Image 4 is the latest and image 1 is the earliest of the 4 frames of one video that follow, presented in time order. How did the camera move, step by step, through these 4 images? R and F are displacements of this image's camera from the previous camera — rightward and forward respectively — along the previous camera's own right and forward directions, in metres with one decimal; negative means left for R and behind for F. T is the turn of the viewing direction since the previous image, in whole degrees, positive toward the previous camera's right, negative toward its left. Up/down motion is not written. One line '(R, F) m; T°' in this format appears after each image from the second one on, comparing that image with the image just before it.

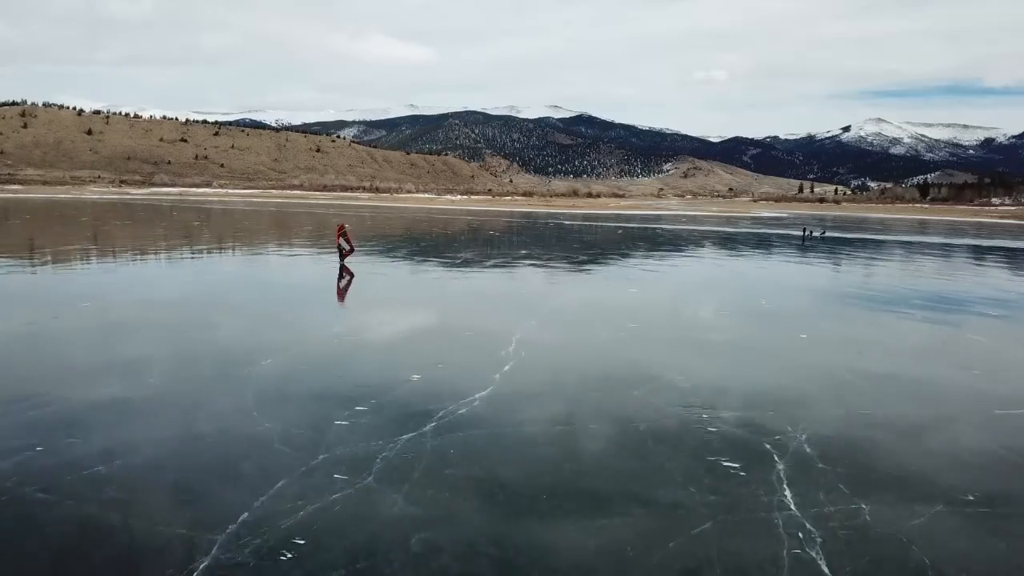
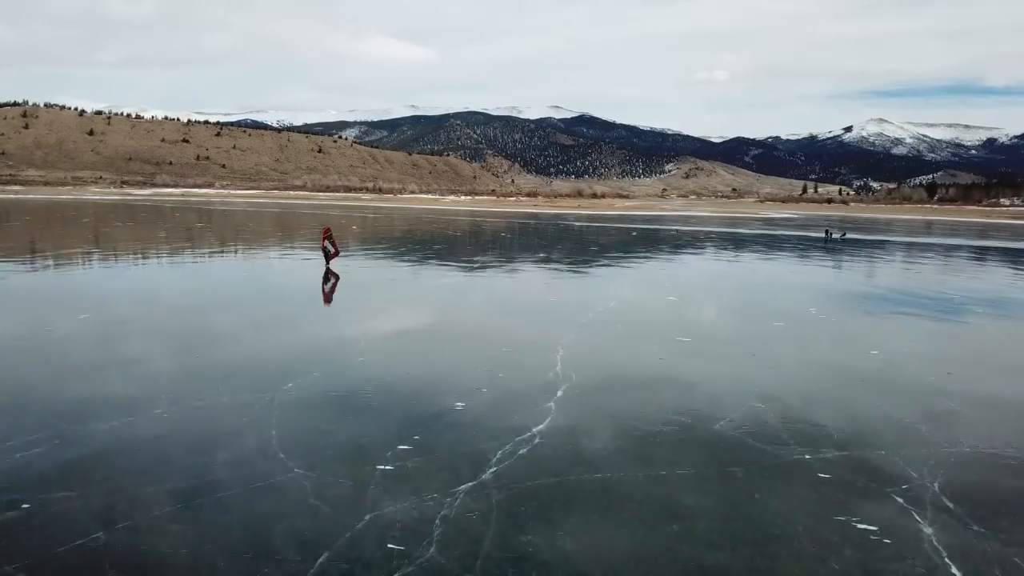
(-0.2, +0.4) m; 0°
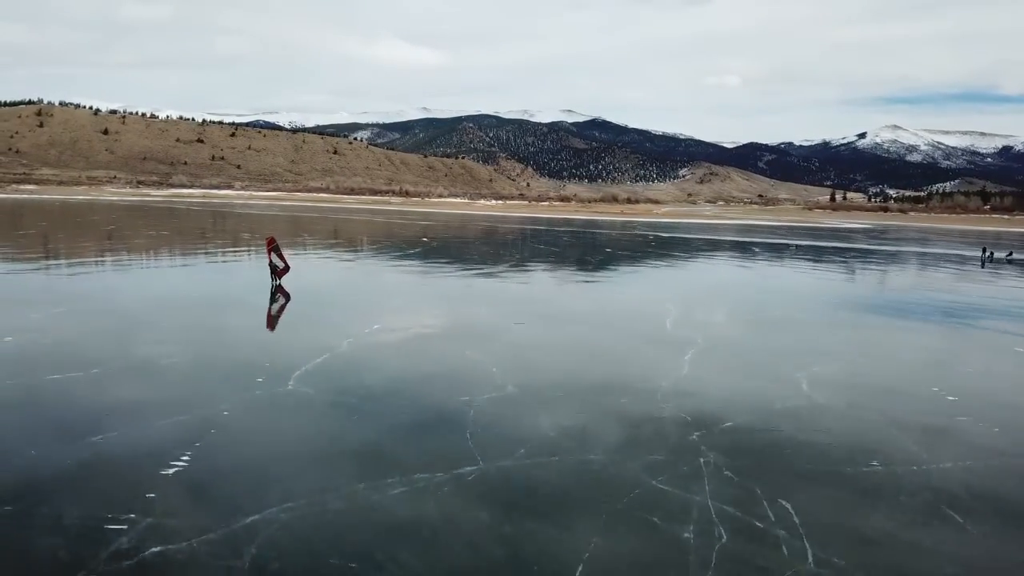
(-1.5, +2.1) m; -1°
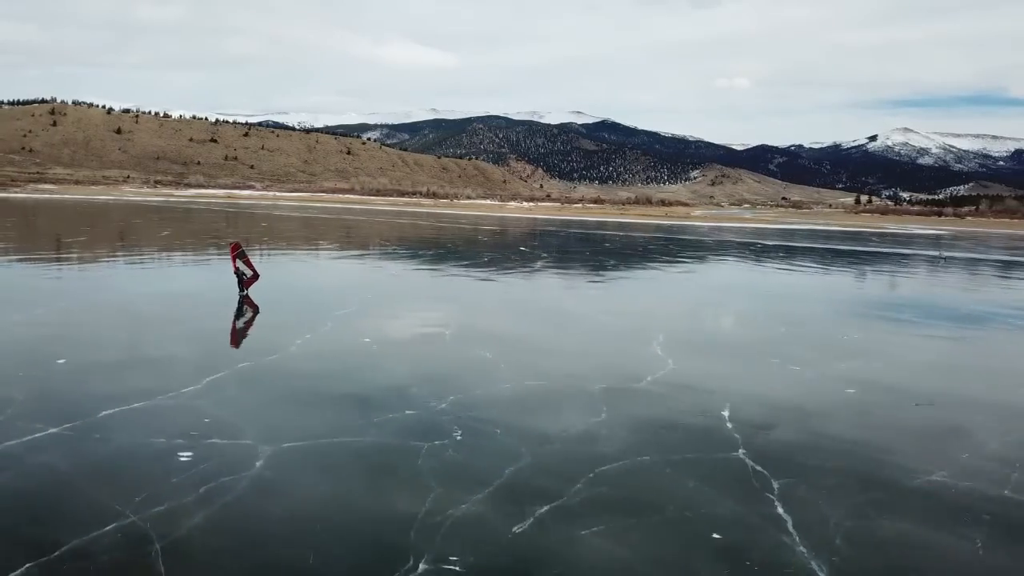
(-1.6, +1.5) m; 0°
